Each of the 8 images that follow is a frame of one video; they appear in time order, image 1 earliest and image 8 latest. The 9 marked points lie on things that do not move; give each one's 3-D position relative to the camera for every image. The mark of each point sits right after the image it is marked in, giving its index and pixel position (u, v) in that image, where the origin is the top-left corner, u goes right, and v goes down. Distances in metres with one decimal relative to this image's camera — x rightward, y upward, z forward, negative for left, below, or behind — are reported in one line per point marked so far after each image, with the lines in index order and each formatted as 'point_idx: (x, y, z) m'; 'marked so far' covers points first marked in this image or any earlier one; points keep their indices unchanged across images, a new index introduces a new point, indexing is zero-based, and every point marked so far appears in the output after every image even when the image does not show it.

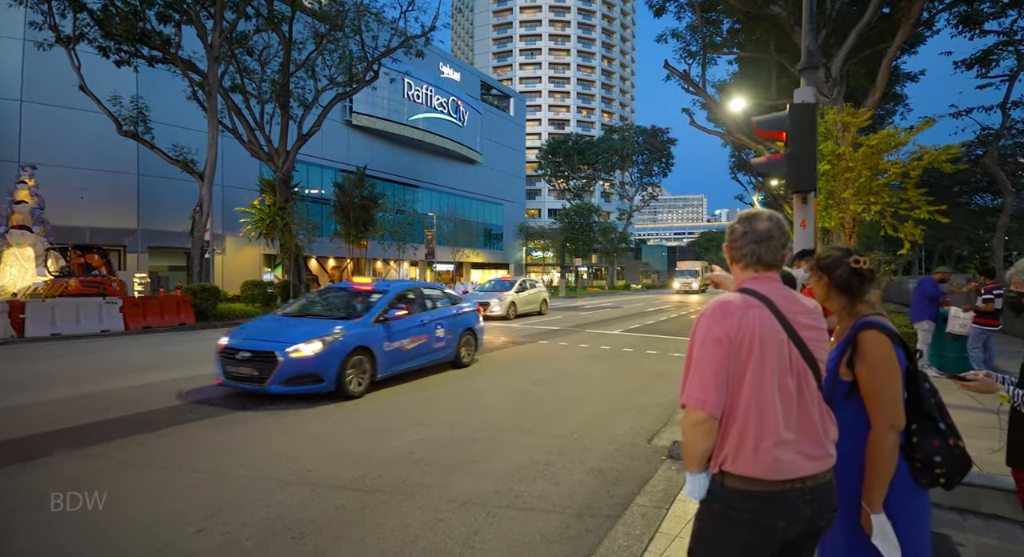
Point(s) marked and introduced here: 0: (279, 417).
0: (-2.6, -1.6, +6.5) m
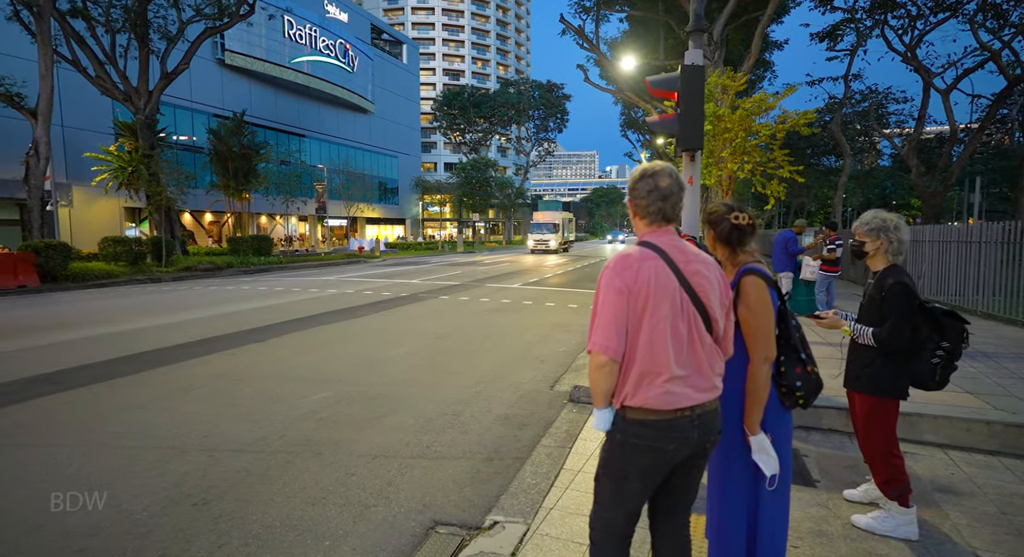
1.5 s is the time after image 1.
0: (-3.6, -1.1, +6.2) m
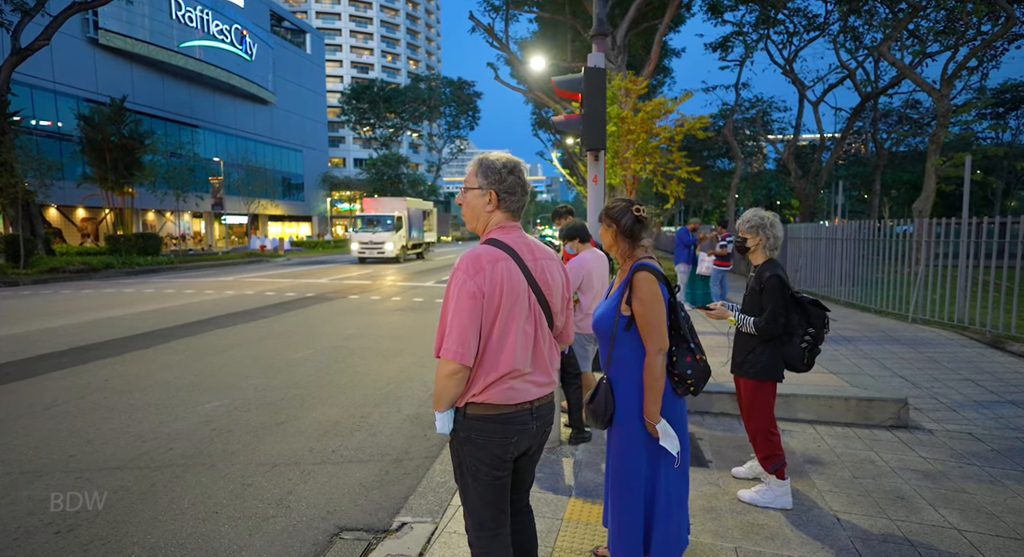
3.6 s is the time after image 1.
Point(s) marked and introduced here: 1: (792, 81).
0: (-4.4, -1.1, +5.7) m
1: (+8.7, +6.1, +18.8) m
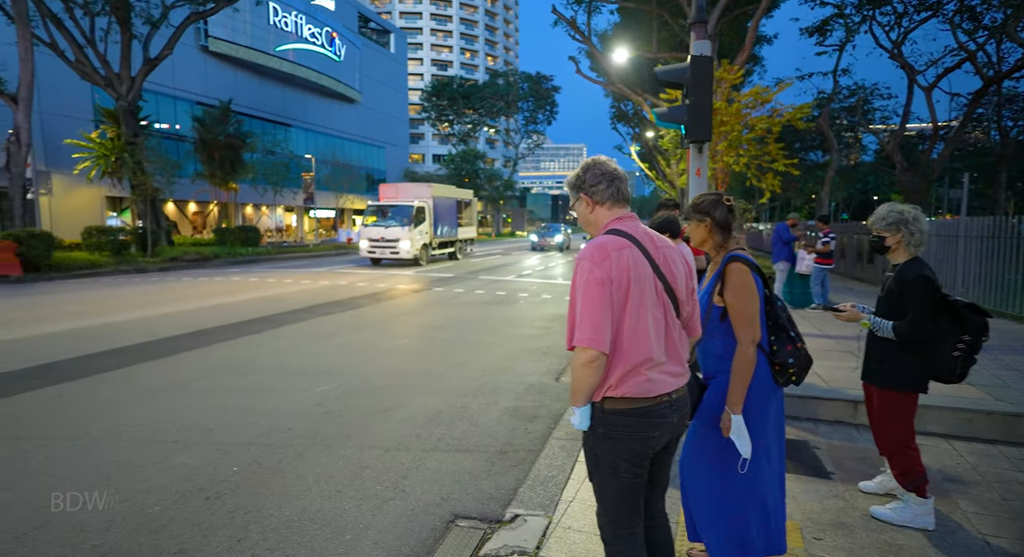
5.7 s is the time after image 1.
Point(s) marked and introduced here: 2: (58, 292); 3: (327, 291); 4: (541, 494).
0: (-3.5, -1.0, +6.1) m
1: (+11.2, +6.1, +17.5) m
2: (-11.7, -0.3, +15.6) m
3: (-4.4, -0.3, +14.6) m
4: (+0.1, -1.2, +3.4) m
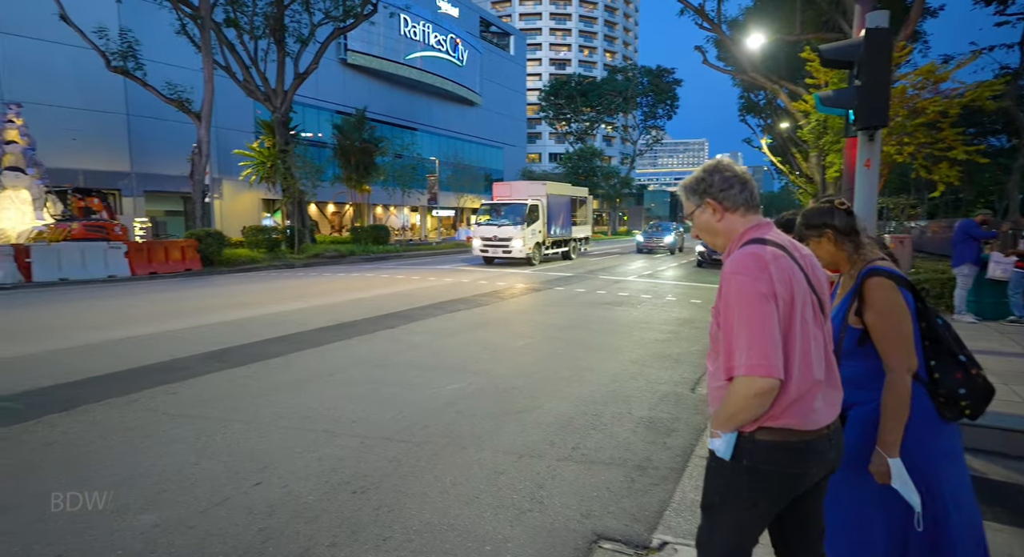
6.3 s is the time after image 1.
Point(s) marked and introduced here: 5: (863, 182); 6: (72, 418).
0: (-2.2, -1.0, +6.6) m
1: (+14.5, +6.0, +14.9) m
2: (-8.4, -0.2, +17.4) m
3: (-1.5, -0.3, +15.0) m
4: (+0.9, -1.2, +3.2) m
5: (+3.1, +0.8, +5.6) m
6: (-4.0, -1.3, +5.8) m
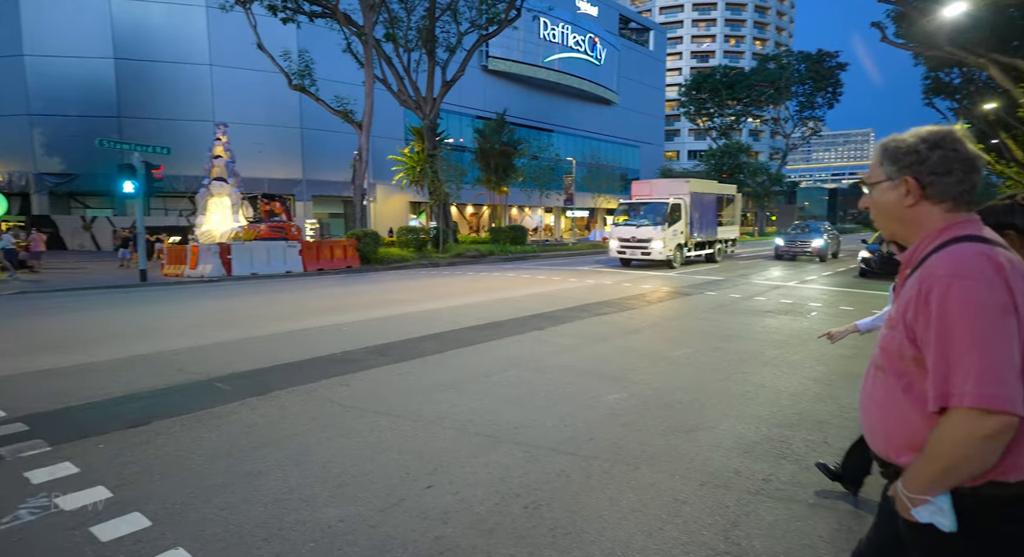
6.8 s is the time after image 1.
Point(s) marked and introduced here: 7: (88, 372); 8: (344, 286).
0: (-0.5, -1.0, +6.6) m
1: (+17.7, +5.6, +11.1) m
2: (-4.2, -0.1, +18.6) m
3: (+2.1, -0.3, +14.8) m
4: (+1.7, -1.3, +2.7) m
5: (+4.5, +0.7, +4.5) m
6: (-2.5, -1.2, +6.3) m
7: (-5.3, -1.1, +7.8) m
8: (-4.9, -0.2, +17.8) m
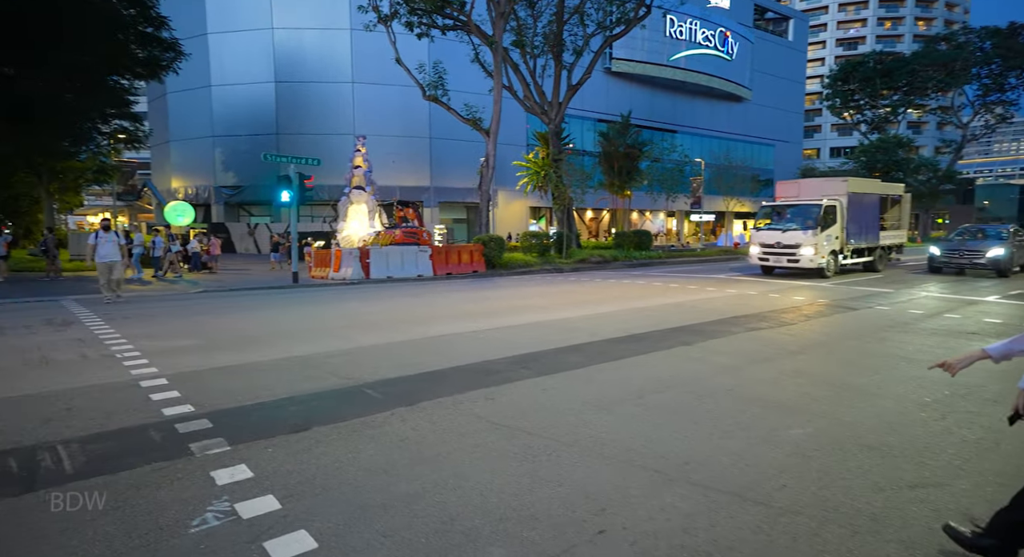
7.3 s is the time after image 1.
0: (+1.0, -1.2, +6.1) m
1: (+19.9, +5.3, +7.0) m
2: (-0.2, -0.3, +18.5) m
3: (+5.2, -0.6, +13.6) m
4: (+2.5, -1.4, +1.8) m
5: (+5.5, +0.6, +3.1) m
6: (-0.9, -1.4, +6.2) m
7: (-3.4, -1.2, +8.2) m
8: (-1.1, -0.4, +18.0) m
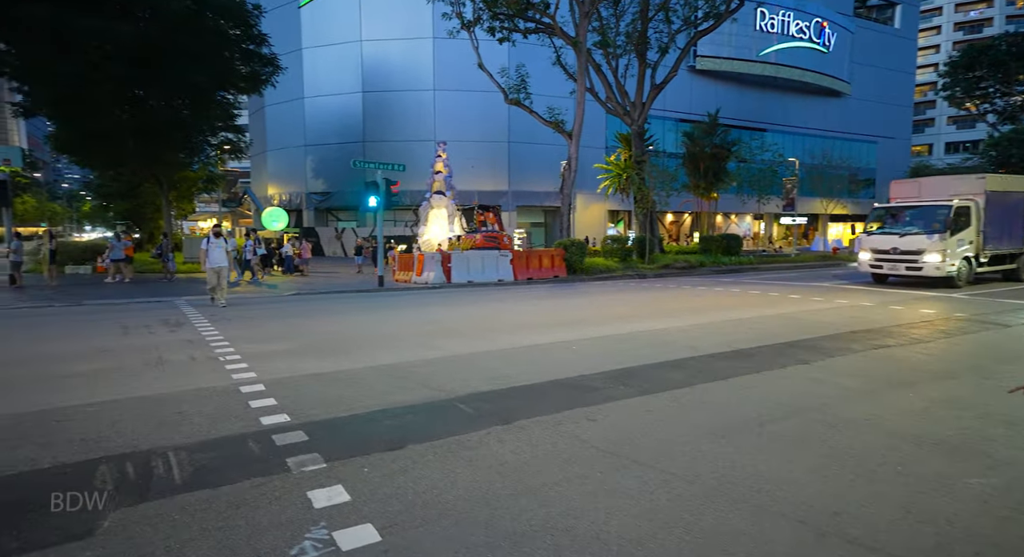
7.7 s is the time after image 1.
0: (+2.0, -1.3, +5.3) m
1: (+20.9, +5.0, +3.7) m
2: (+2.4, -0.5, +17.7) m
3: (+7.1, -0.8, +12.1) m
4: (+2.9, -1.6, +0.8) m
5: (+6.1, +0.4, +1.7) m
6: (+0.1, -1.5, +5.6) m
7: (-2.1, -1.3, +7.9) m
8: (+1.5, -0.6, +17.3) m
